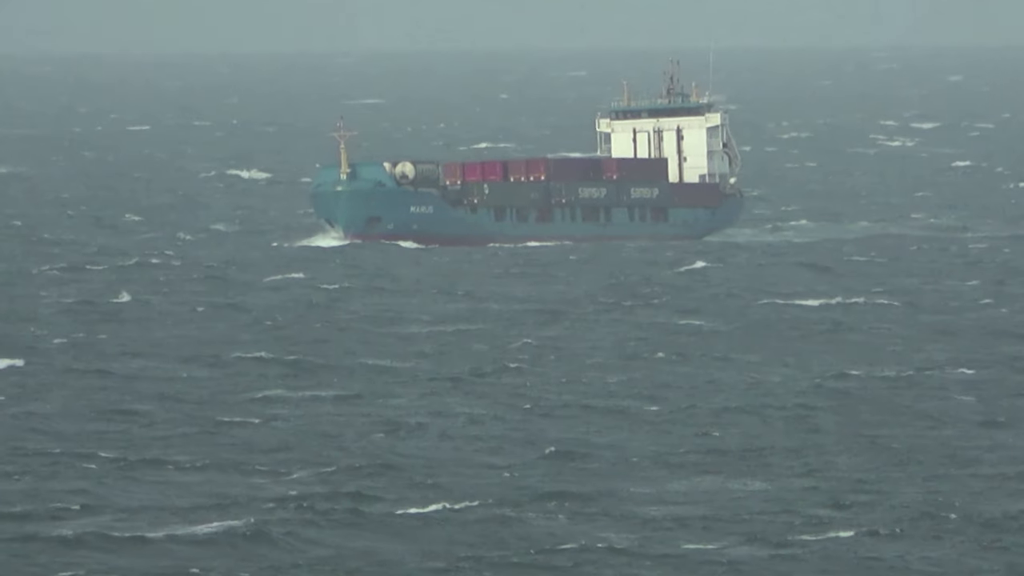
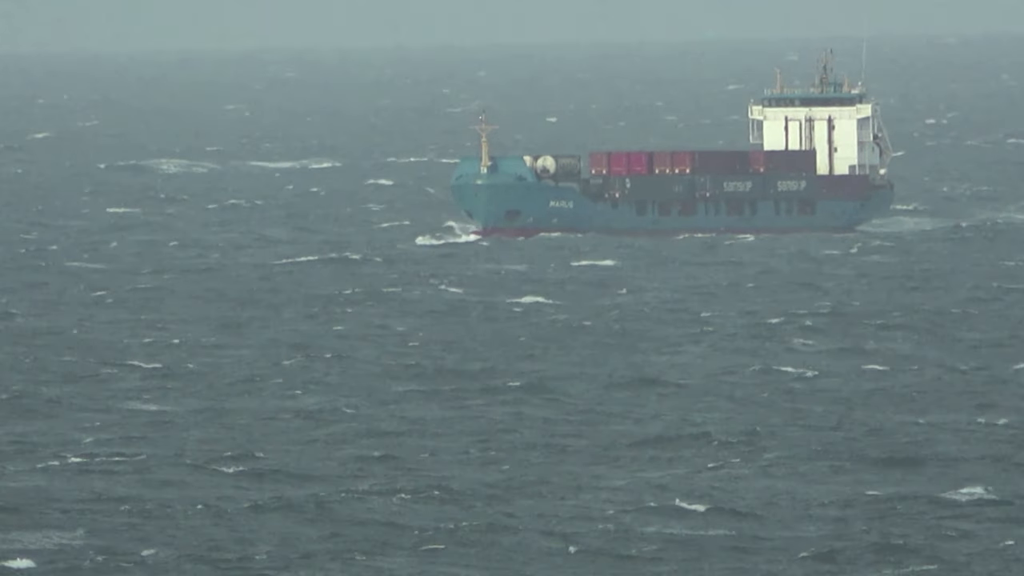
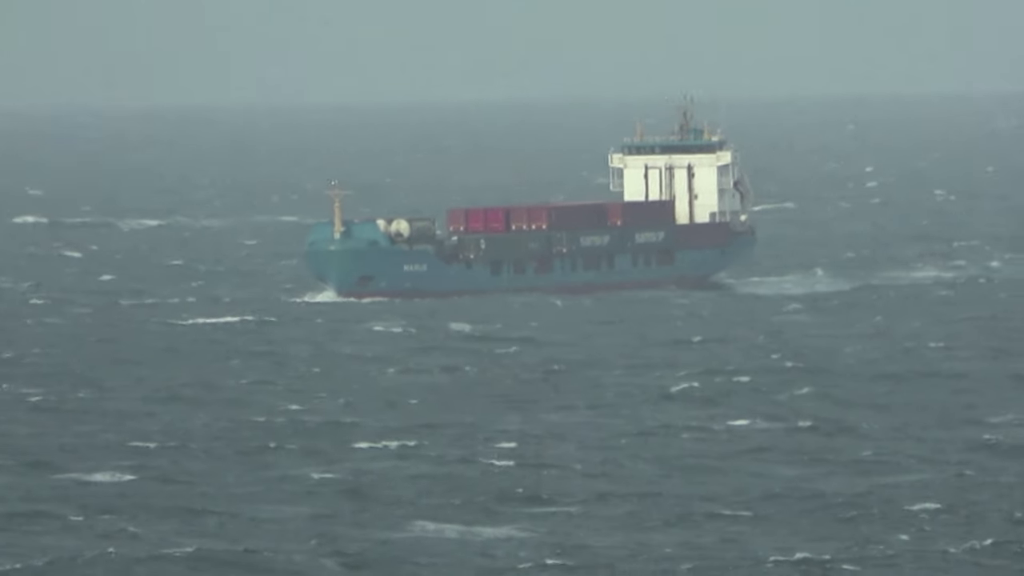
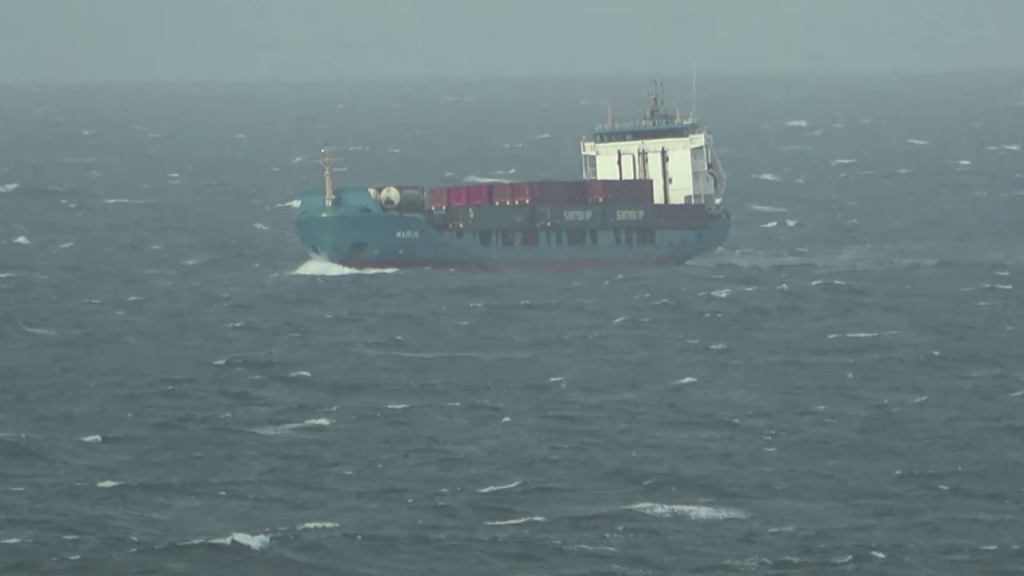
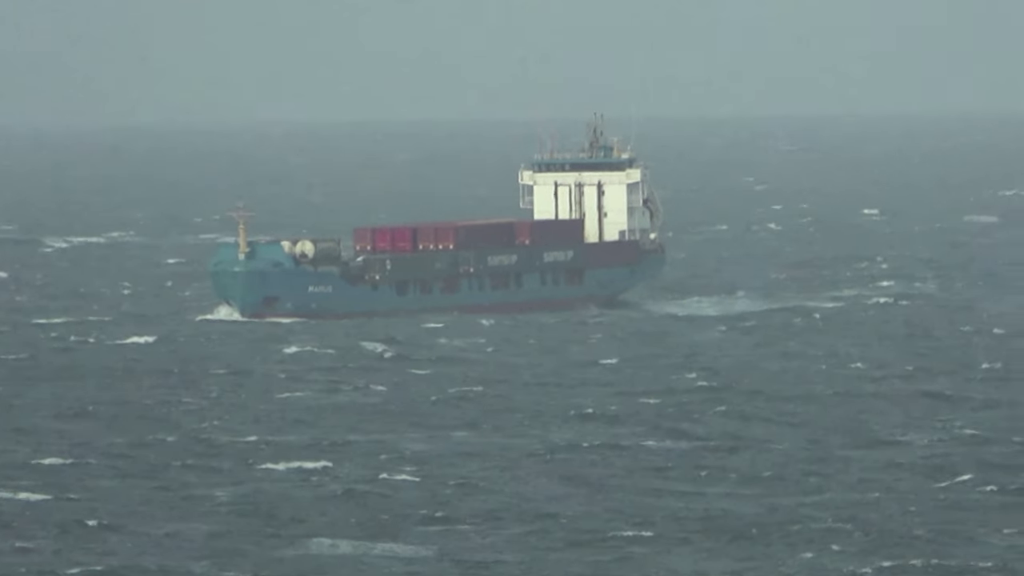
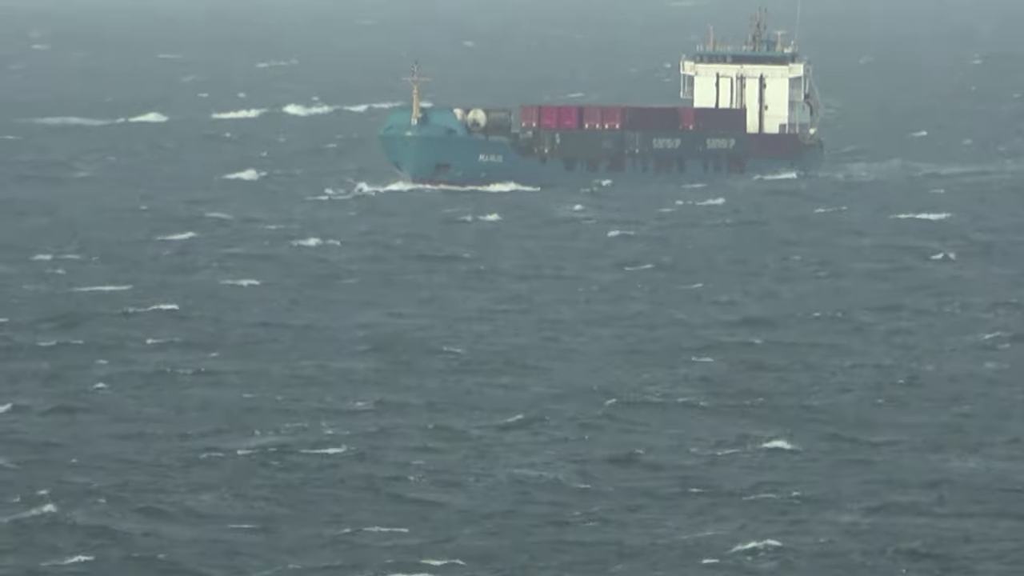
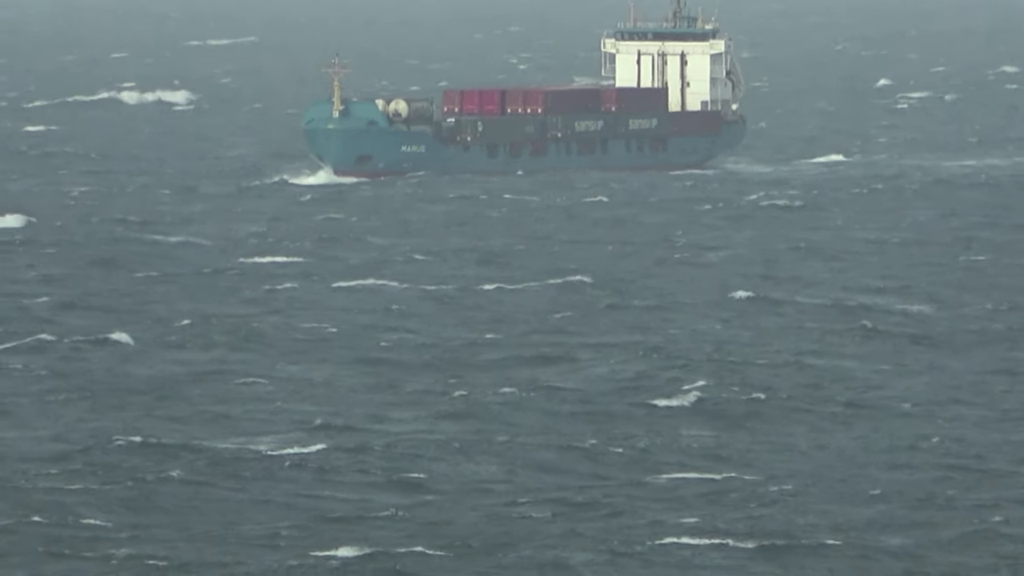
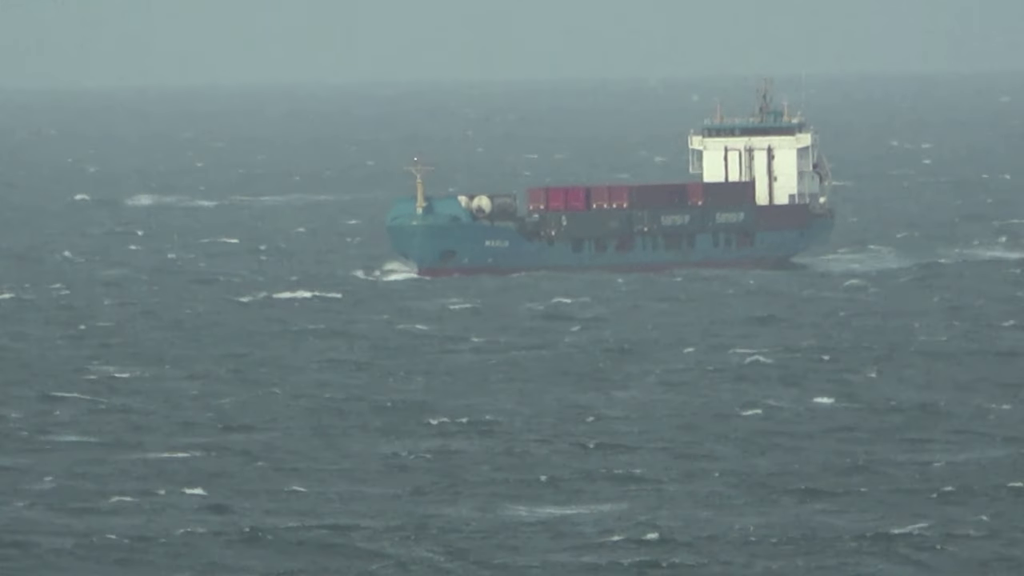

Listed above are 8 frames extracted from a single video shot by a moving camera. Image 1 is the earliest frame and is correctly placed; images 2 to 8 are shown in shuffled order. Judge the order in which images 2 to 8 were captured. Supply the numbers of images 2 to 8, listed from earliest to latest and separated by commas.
4, 7, 6, 2, 8, 3, 5
